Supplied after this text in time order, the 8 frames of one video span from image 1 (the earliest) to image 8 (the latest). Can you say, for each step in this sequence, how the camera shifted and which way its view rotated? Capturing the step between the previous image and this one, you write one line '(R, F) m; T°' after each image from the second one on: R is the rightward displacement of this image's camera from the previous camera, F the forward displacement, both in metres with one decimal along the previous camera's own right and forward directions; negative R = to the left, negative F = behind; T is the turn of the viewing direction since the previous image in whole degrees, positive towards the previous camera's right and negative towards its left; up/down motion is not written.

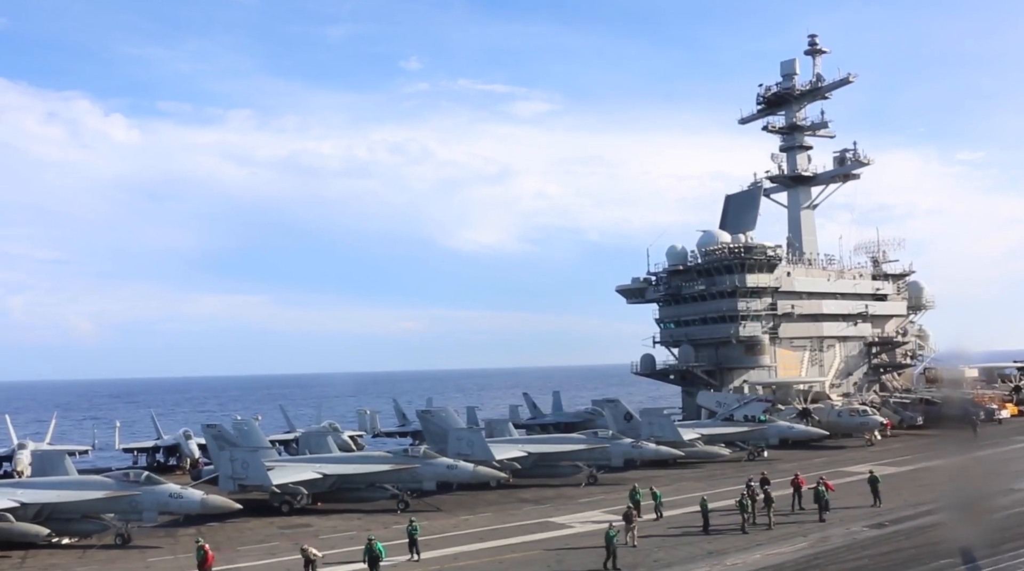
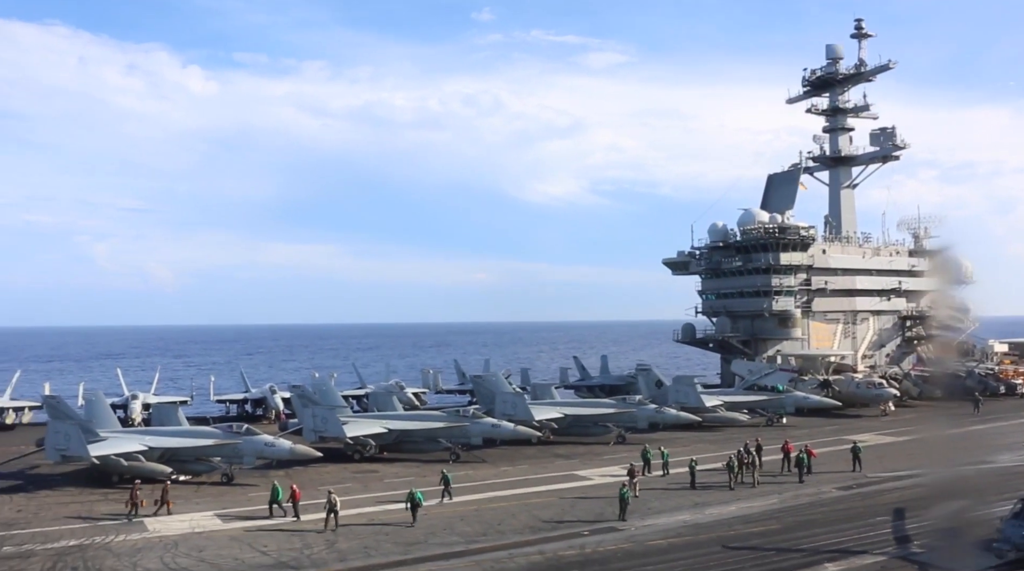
(+1.2, -7.5) m; -3°
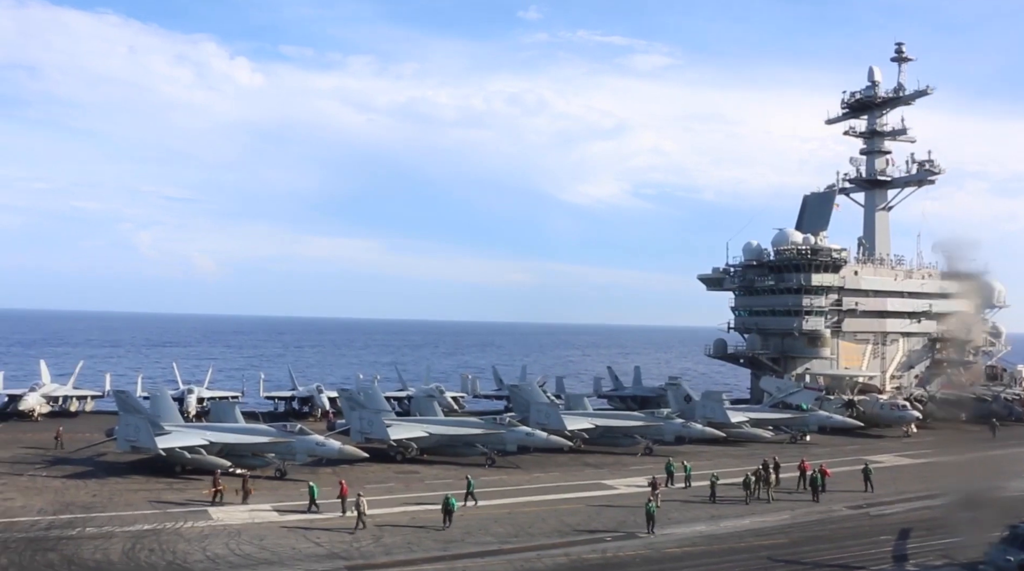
(0.0, -3.2) m; -2°
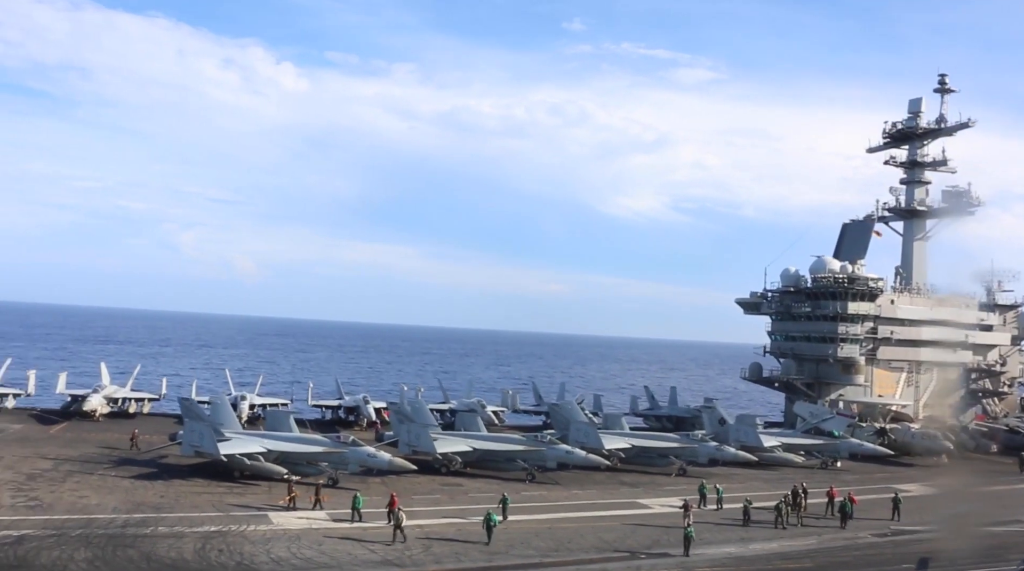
(-0.4, -2.5) m; -2°
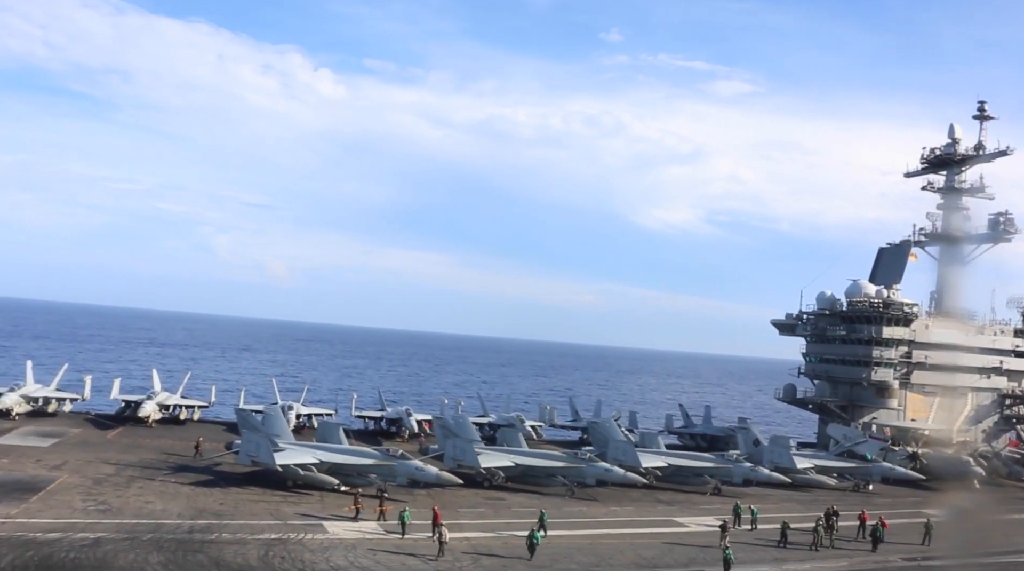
(-0.6, -2.0) m; -2°
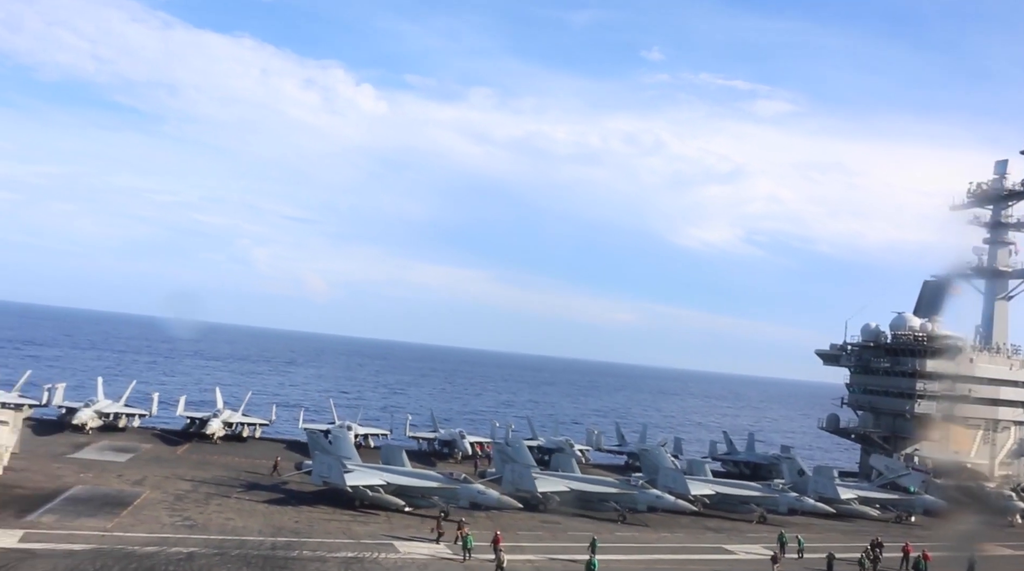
(-1.1, -2.6) m; -2°
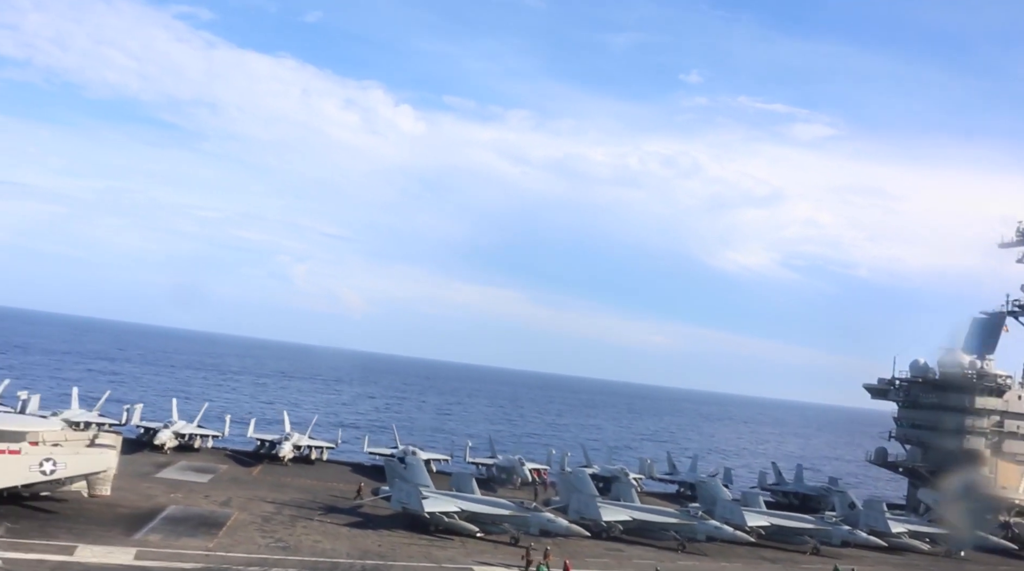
(-1.7, -2.9) m; -2°
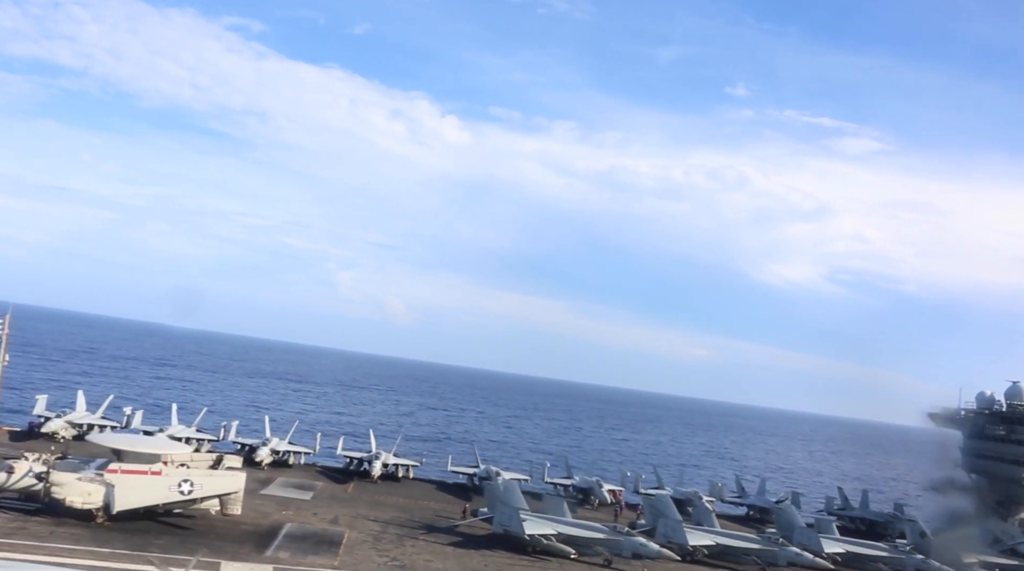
(-2.8, -3.5) m; -2°
